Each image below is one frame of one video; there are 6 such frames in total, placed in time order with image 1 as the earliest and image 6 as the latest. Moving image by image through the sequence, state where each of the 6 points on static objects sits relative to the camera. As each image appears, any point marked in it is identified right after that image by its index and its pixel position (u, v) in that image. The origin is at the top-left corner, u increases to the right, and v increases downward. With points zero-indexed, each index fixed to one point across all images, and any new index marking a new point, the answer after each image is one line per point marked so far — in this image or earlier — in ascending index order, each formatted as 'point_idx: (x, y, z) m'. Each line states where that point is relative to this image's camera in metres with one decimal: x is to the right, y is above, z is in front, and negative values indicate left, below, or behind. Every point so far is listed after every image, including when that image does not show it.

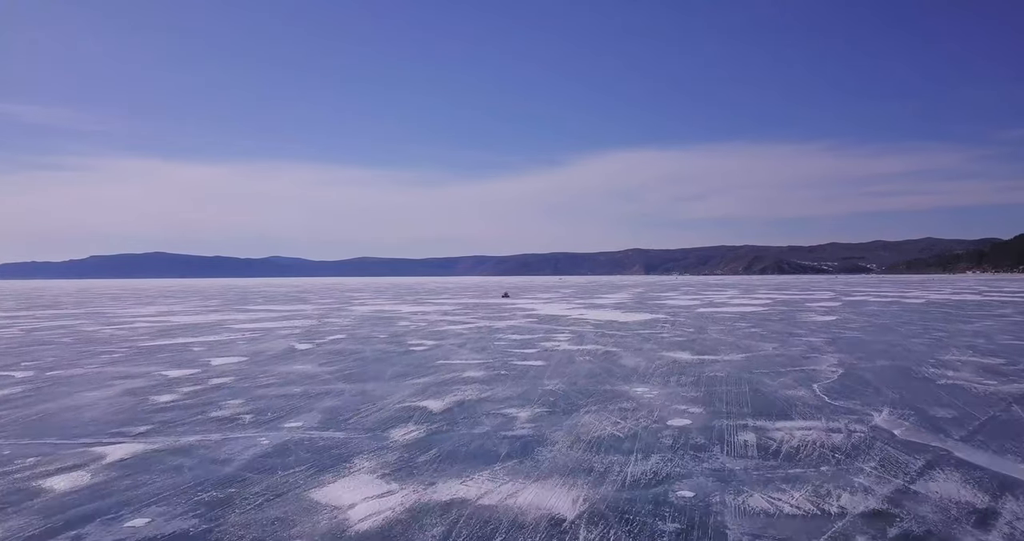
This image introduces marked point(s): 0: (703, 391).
0: (+2.8, -1.8, +8.4) m
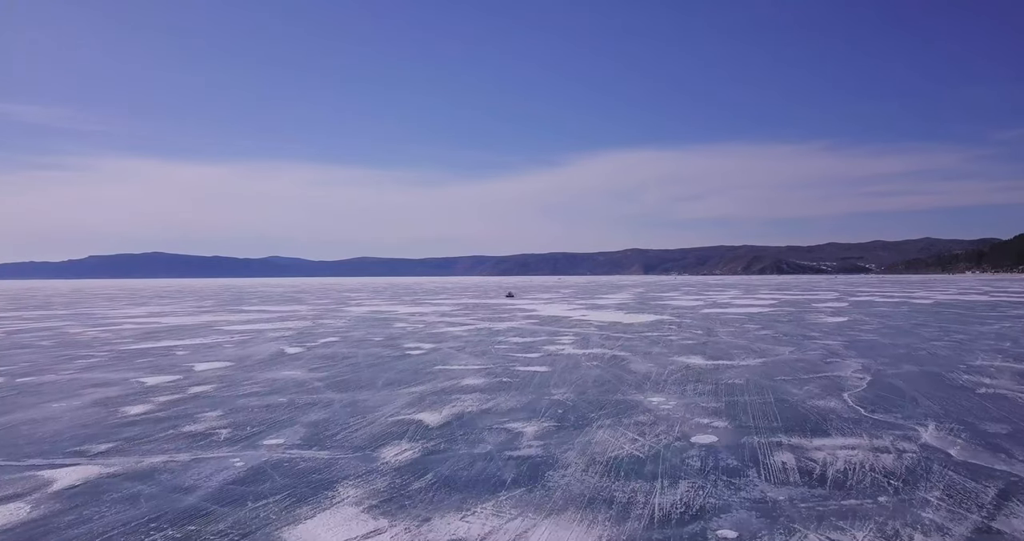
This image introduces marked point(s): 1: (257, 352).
0: (+2.9, -1.8, +7.7) m
1: (-6.2, -2.0, +13.8) m
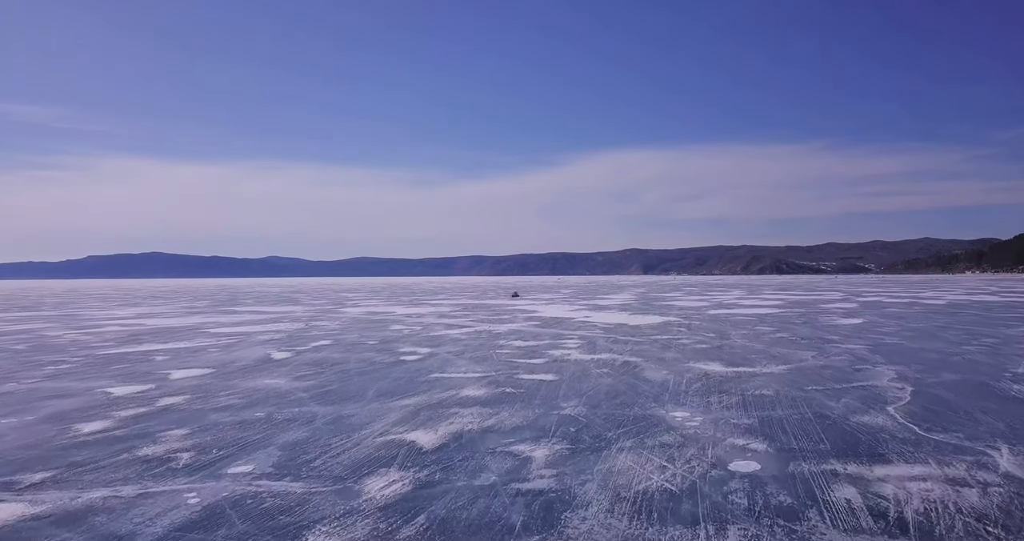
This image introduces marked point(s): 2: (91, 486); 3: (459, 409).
0: (+2.9, -1.8, +6.8) m
1: (-6.2, -2.0, +12.9) m
2: (-3.6, -1.8, +4.8) m
3: (-0.7, -1.8, +7.3) m
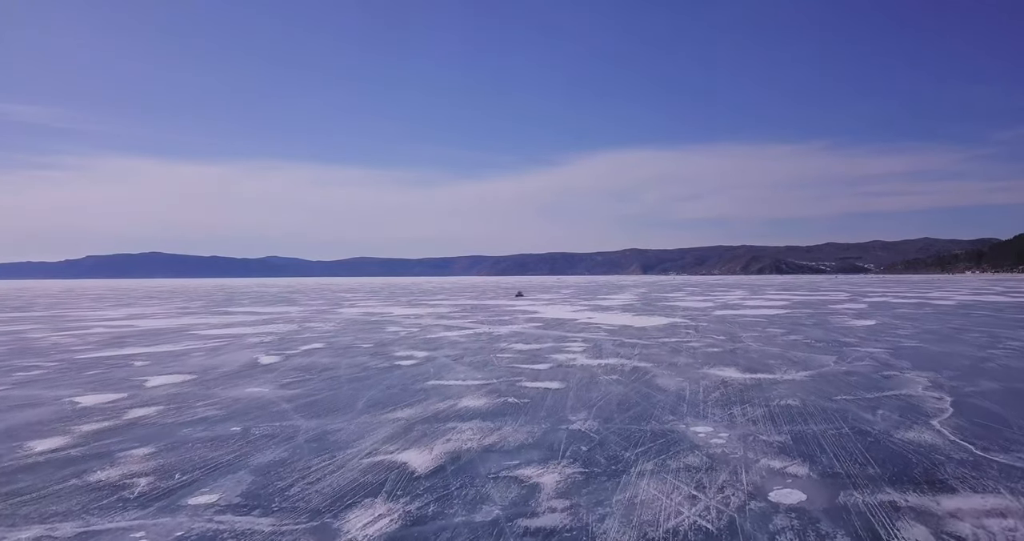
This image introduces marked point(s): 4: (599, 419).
0: (+3.0, -1.8, +6.1) m
1: (-6.1, -2.0, +12.2) m
2: (-3.5, -1.8, +4.1) m
3: (-0.6, -1.8, +6.6) m
4: (+1.0, -1.8, +6.7) m
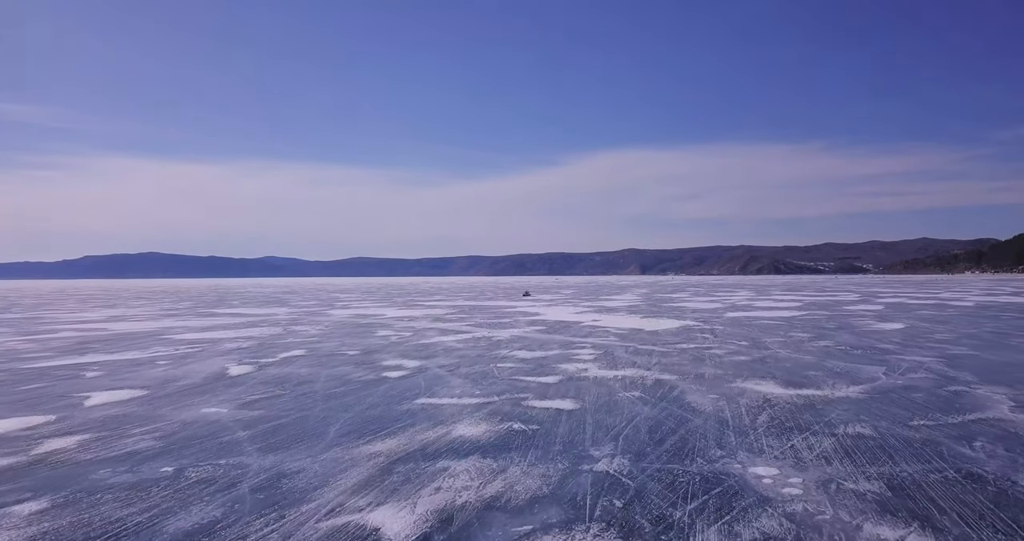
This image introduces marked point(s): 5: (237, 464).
0: (+3.1, -1.7, +4.7) m
1: (-6.1, -1.9, +10.8) m
2: (-3.4, -1.8, +2.7) m
3: (-0.6, -1.8, +5.2) m
4: (+1.1, -1.7, +5.3) m
5: (-2.6, -1.8, +5.3) m
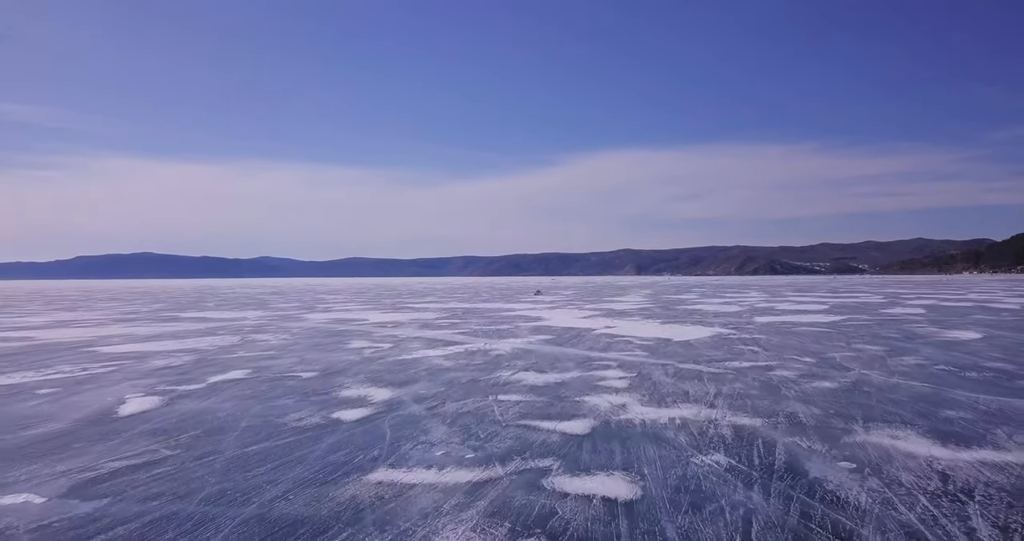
0: (+3.2, -1.7, +1.8) m
1: (-6.0, -1.9, +7.7) m
2: (-3.3, -1.7, -0.4) m
3: (-0.4, -1.7, +2.2) m
4: (+1.2, -1.7, +2.3) m
5: (-2.4, -1.7, +2.3) m
